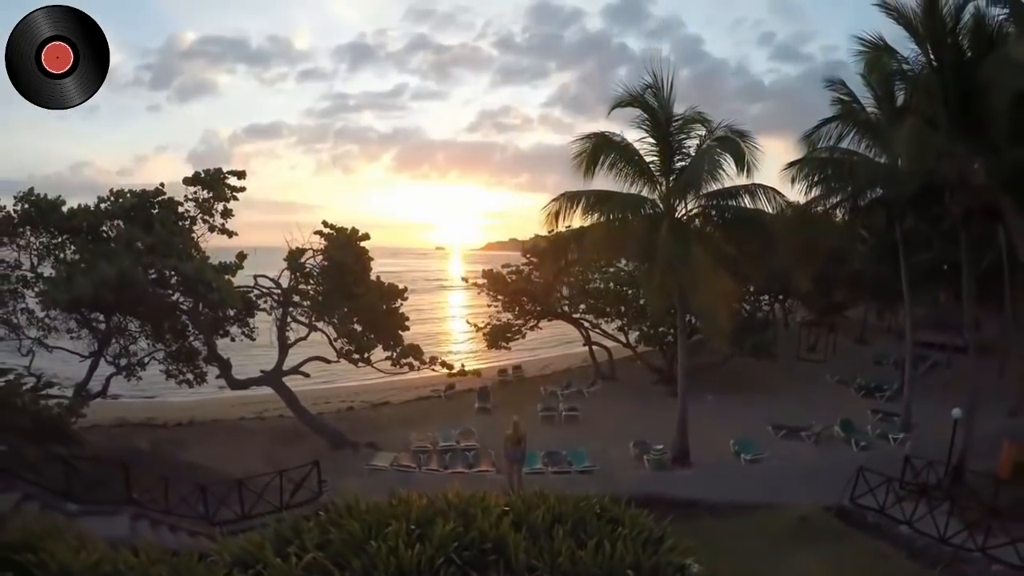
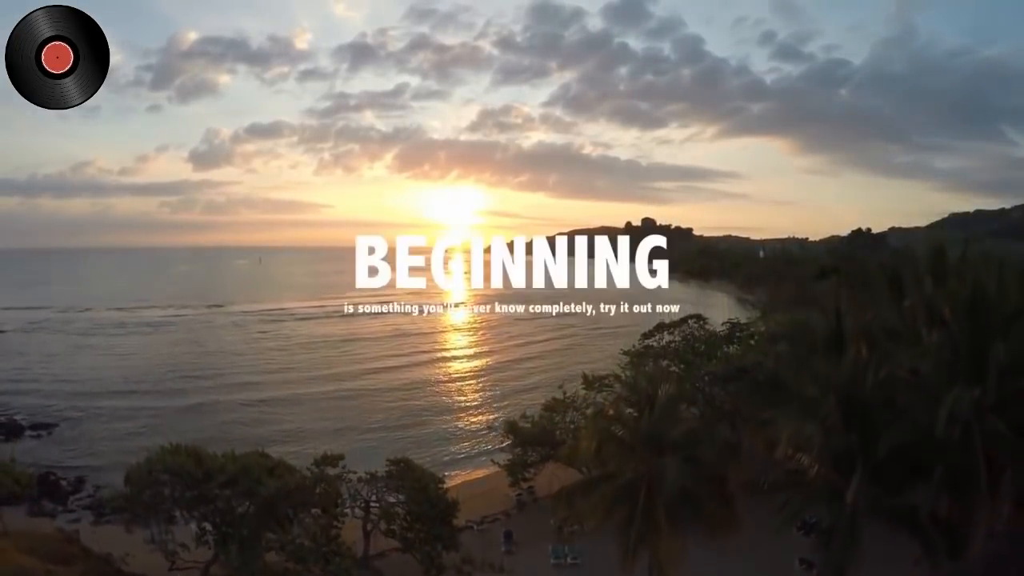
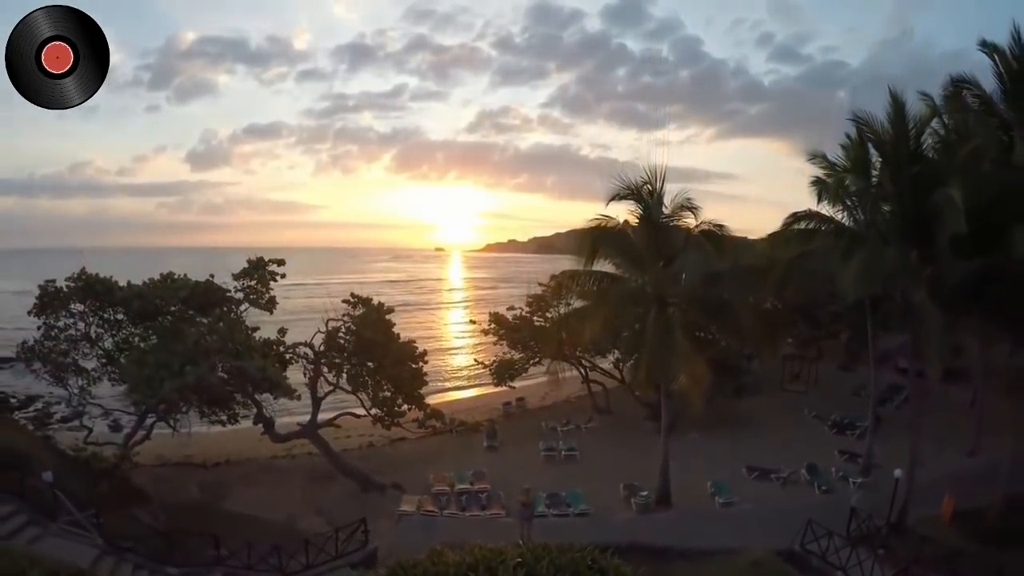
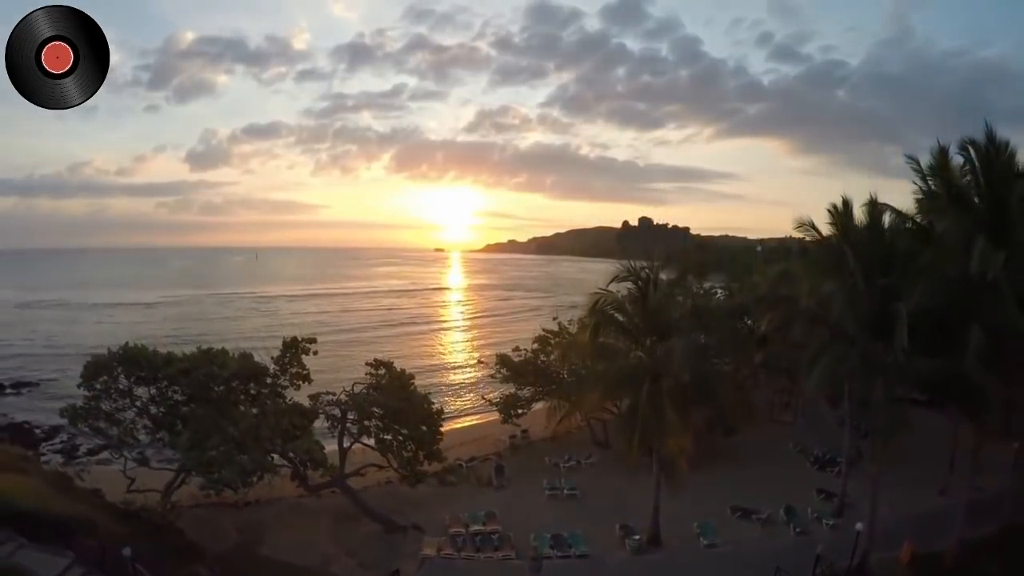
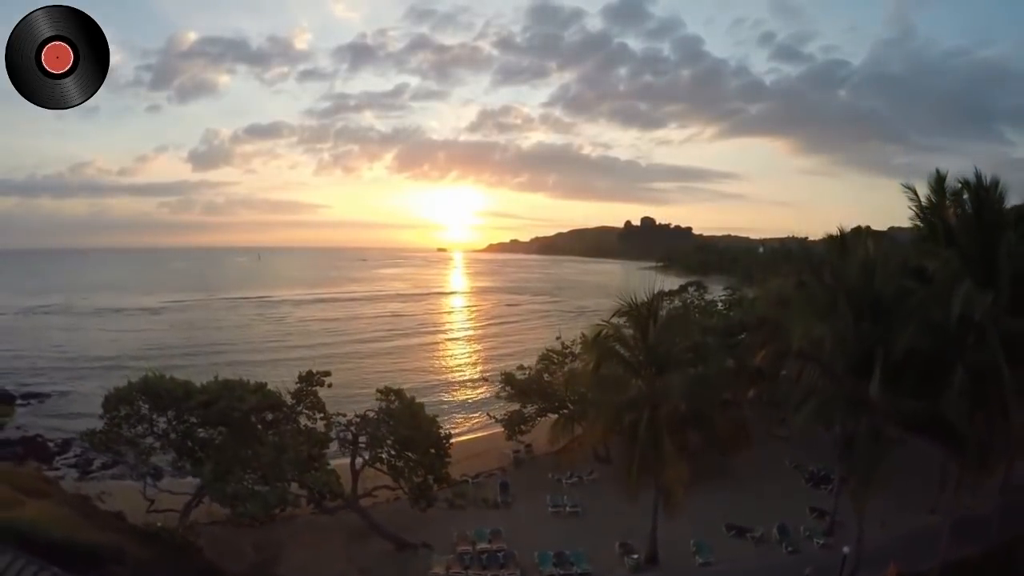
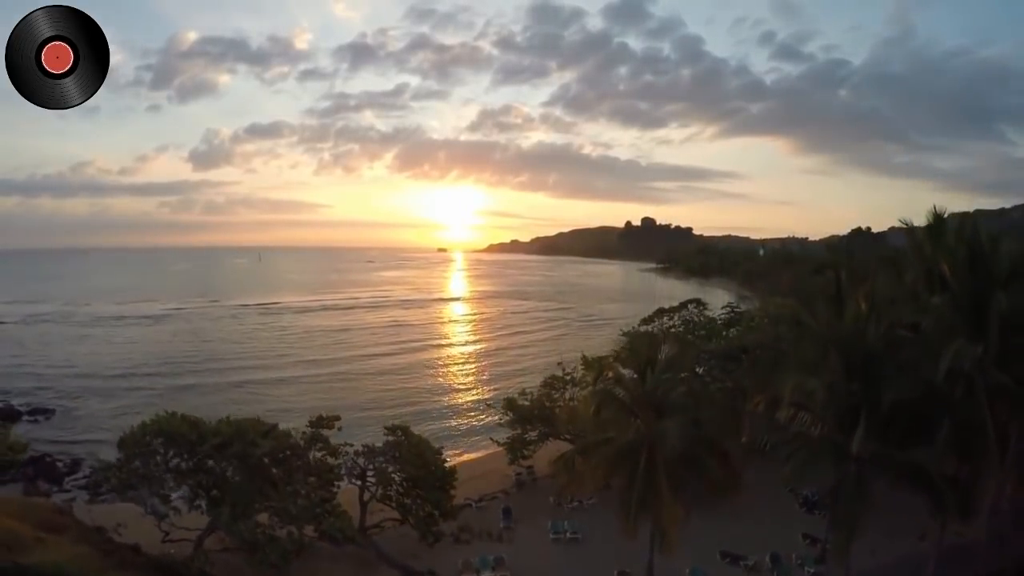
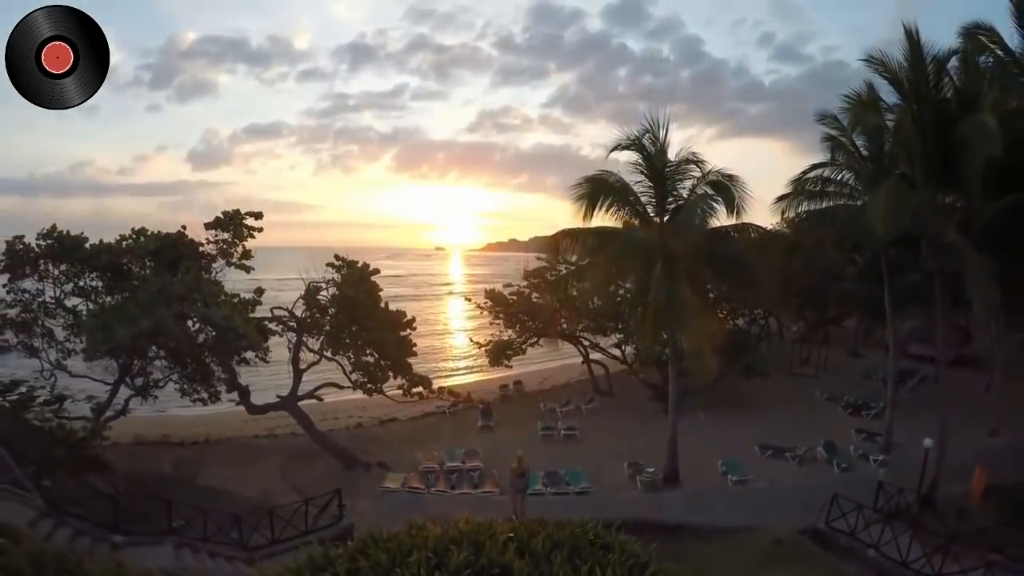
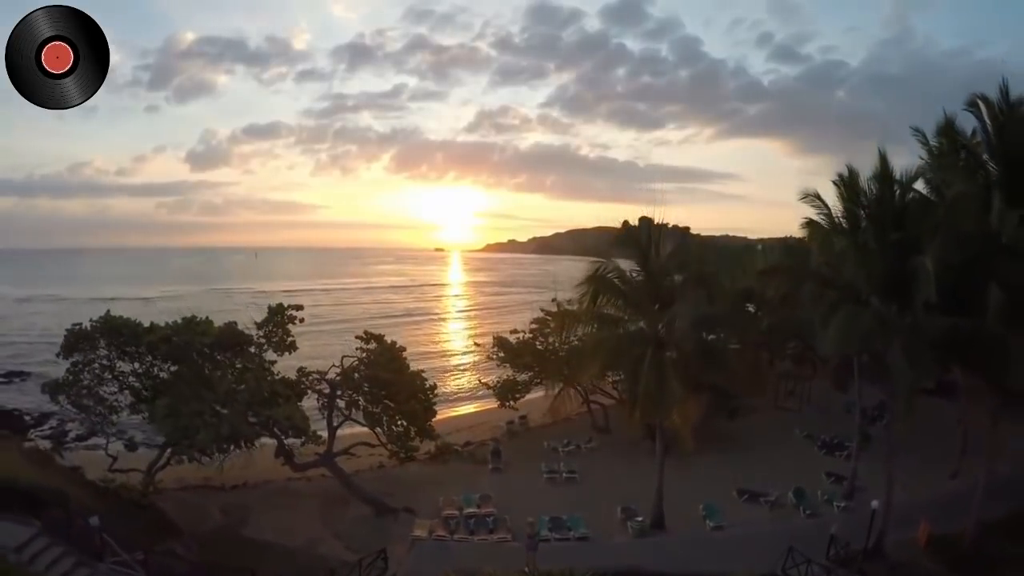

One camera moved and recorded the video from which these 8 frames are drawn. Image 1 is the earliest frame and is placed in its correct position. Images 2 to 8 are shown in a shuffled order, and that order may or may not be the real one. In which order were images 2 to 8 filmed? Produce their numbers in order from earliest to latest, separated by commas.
7, 3, 8, 4, 5, 6, 2
